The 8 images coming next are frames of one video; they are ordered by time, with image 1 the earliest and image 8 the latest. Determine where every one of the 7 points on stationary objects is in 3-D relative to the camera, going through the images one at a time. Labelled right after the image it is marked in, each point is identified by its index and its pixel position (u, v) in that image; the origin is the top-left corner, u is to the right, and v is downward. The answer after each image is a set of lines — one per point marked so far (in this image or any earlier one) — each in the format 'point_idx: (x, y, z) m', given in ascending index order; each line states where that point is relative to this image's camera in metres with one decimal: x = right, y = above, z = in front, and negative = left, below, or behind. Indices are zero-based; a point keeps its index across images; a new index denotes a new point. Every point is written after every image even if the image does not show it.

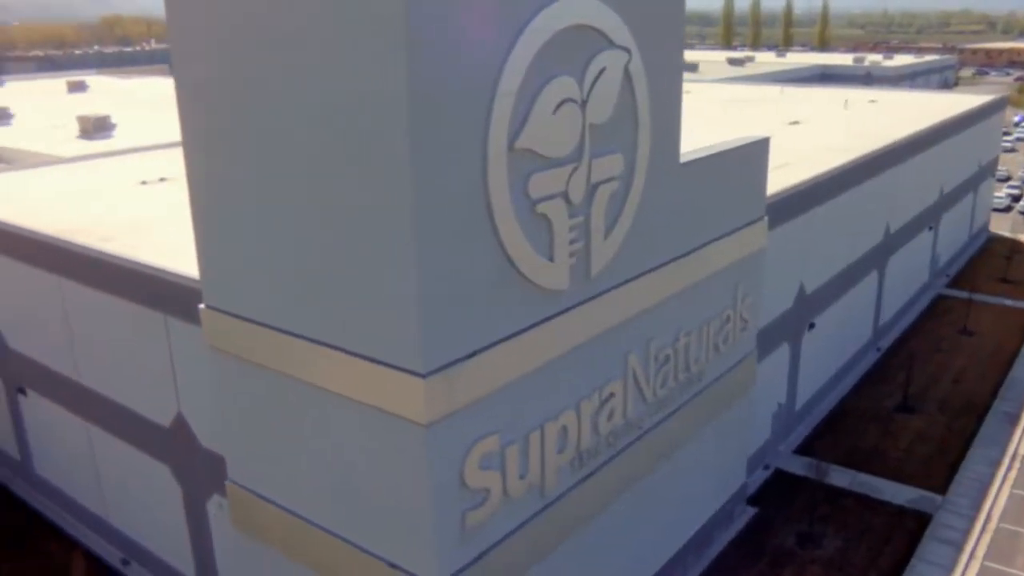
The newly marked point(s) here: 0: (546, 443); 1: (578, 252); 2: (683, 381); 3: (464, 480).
0: (+0.4, -1.7, +9.7) m
1: (+0.7, +0.4, +9.6) m
2: (+2.5, -1.3, +12.4) m
3: (-0.5, -1.9, +8.6) m
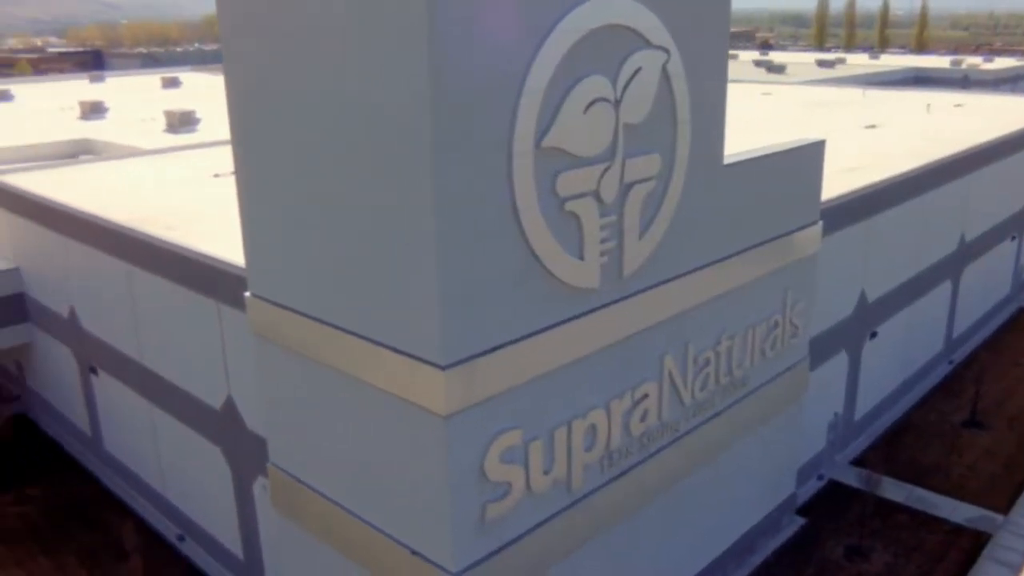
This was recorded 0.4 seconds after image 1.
0: (+0.7, -1.7, +9.7) m
1: (+1.1, +0.4, +9.6) m
2: (+3.0, -1.4, +12.3) m
3: (-0.3, -1.9, +8.7) m
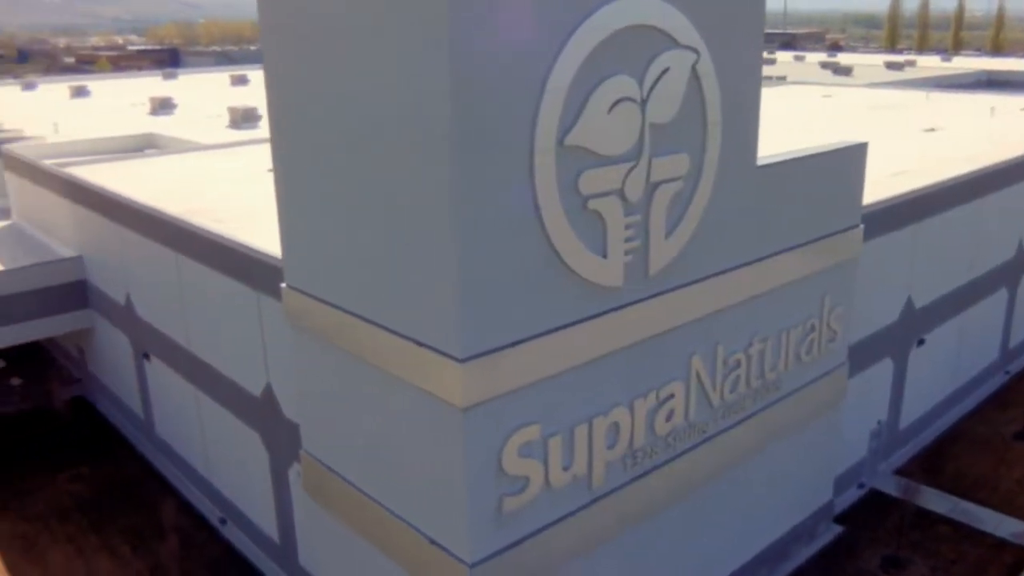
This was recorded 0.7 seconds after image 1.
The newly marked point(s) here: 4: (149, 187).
0: (+0.9, -1.7, +9.8) m
1: (+1.4, +0.4, +9.6) m
2: (+3.4, -1.4, +12.2) m
3: (-0.1, -1.8, +8.8) m
4: (-7.7, +2.1, +18.3) m
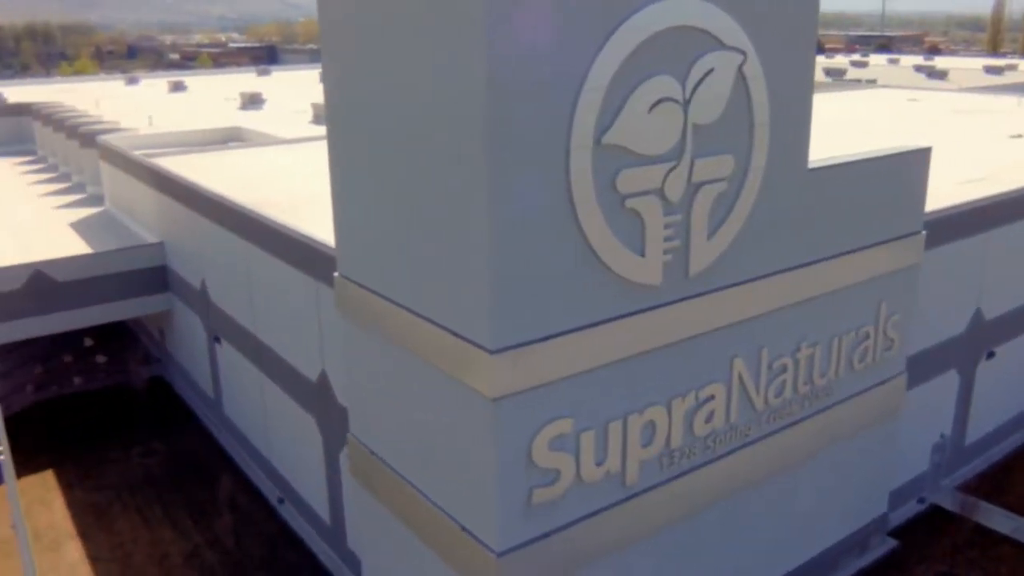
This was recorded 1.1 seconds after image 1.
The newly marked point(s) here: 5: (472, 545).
0: (+1.3, -1.7, +9.9) m
1: (+1.8, +0.4, +9.7) m
2: (+4.1, -1.5, +12.0) m
3: (+0.2, -1.8, +9.0) m
4: (-6.3, +2.4, +19.1) m
5: (-0.4, -2.8, +9.5) m
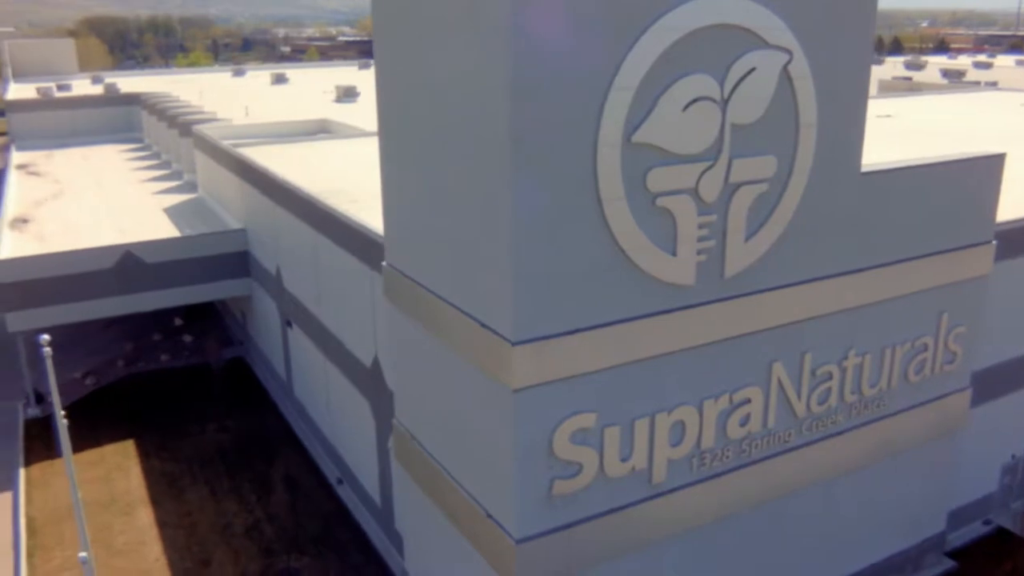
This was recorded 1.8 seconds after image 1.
0: (+1.6, -1.7, +9.9) m
1: (+2.2, +0.4, +9.6) m
2: (+4.6, -1.6, +11.7) m
3: (+0.4, -1.7, +9.1) m
4: (-4.8, +2.7, +19.9) m
5: (-0.2, -2.7, +9.7) m
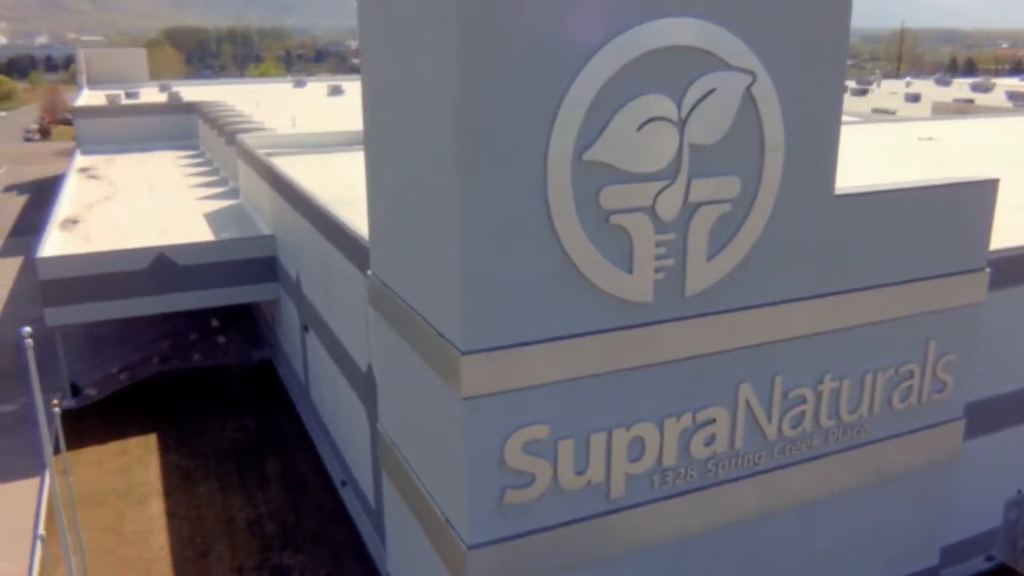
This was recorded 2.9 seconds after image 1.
0: (+1.2, -1.8, +10.0) m
1: (+1.8, +0.2, +9.7) m
2: (+4.2, -1.9, +11.6) m
3: (-0.1, -1.8, +9.3) m
4: (-4.4, +2.6, +20.5) m
5: (-0.7, -2.8, +9.9) m
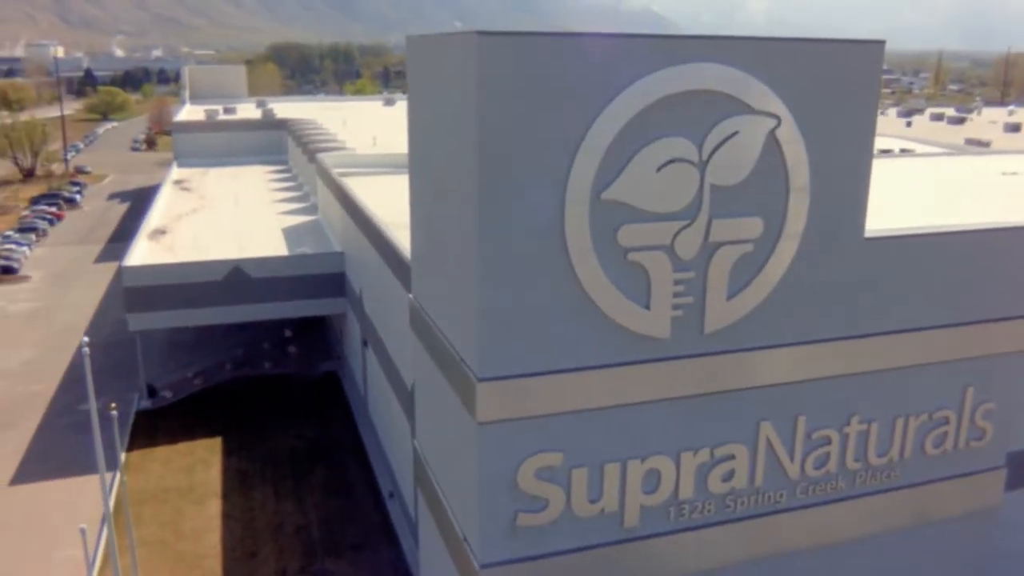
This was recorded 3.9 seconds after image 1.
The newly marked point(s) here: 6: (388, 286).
0: (+1.4, -2.2, +10.2) m
1: (+2.0, -0.2, +9.9) m
2: (+4.6, -2.4, +11.5) m
3: (0.0, -2.2, +9.7) m
4: (-3.0, +2.2, +21.3) m
5: (-0.6, -3.2, +10.3) m
6: (-2.4, 0.0, +16.9) m
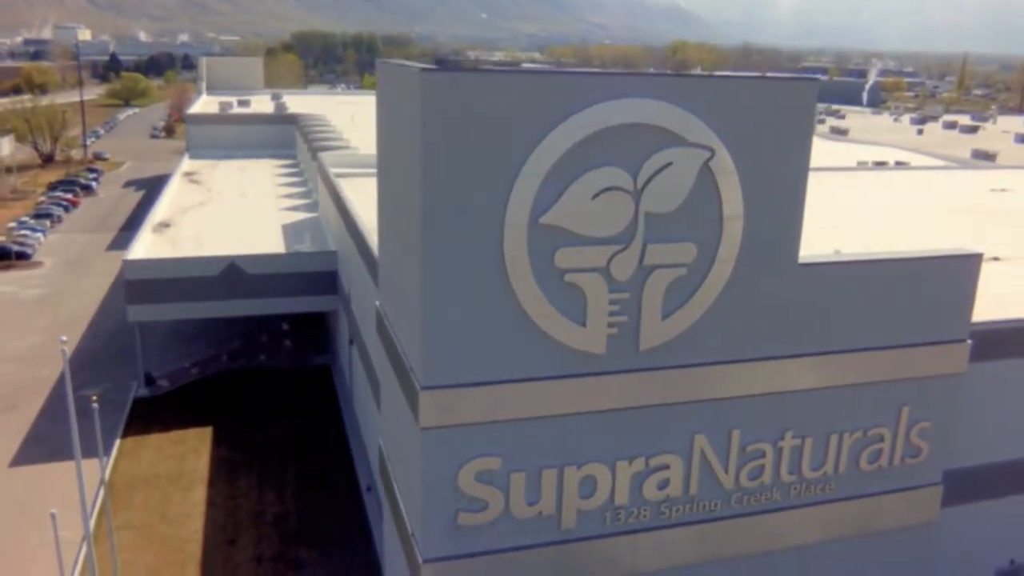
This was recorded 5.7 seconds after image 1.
0: (+0.6, -2.5, +10.9) m
1: (+1.4, -0.4, +10.5) m
2: (+3.9, -2.7, +12.1) m
3: (-0.7, -2.4, +10.4) m
4: (-3.3, +2.2, +22.0) m
5: (-1.3, -3.3, +11.0) m
6: (-2.9, 0.0, +17.6) m
